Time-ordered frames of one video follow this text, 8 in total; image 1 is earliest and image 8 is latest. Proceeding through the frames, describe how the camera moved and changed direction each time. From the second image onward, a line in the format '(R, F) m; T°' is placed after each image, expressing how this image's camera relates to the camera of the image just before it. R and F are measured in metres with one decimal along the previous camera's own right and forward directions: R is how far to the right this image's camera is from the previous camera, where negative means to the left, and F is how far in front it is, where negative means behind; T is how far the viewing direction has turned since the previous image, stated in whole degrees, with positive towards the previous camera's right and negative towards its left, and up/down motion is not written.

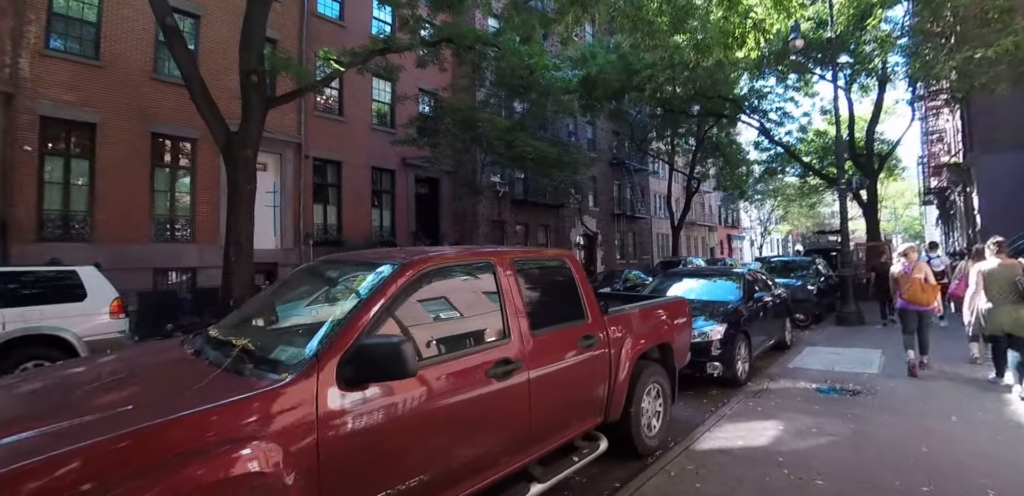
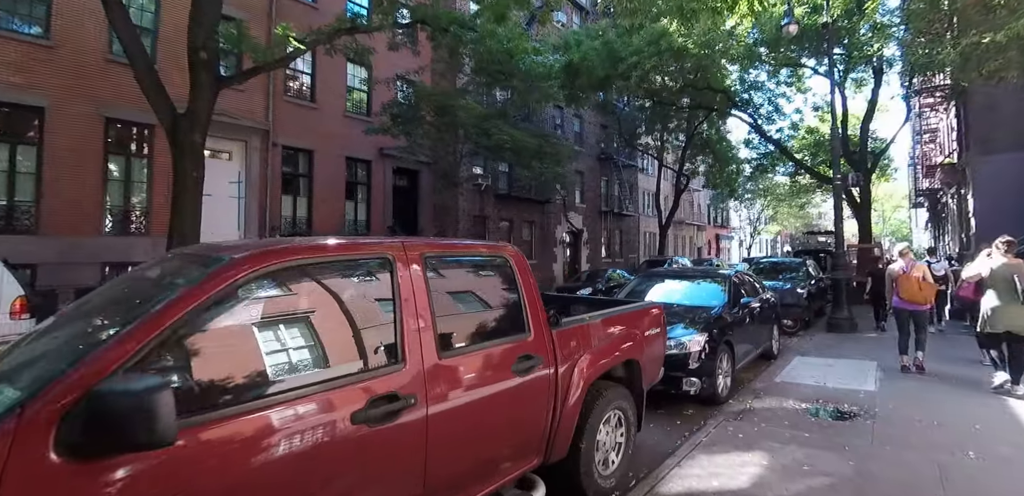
(+0.5, +0.9) m; +1°
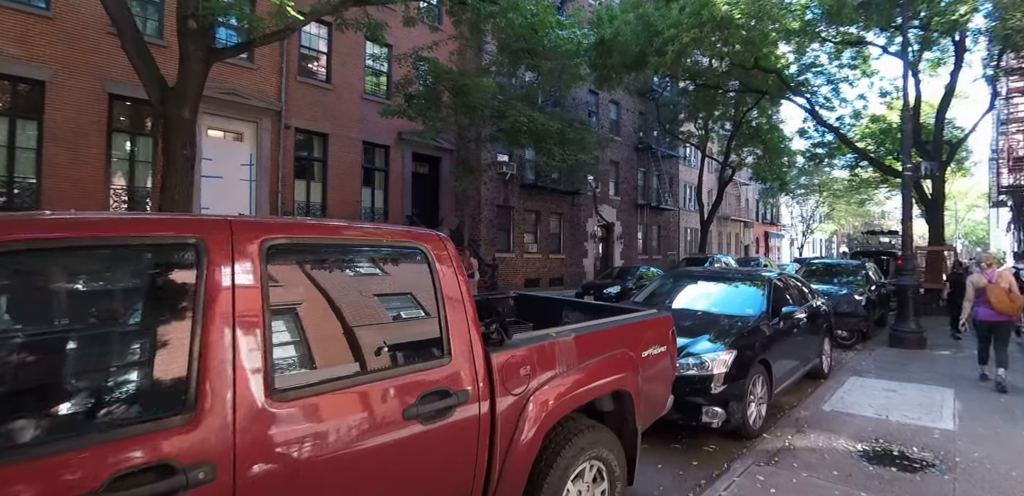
(+0.6, +1.1) m; -5°
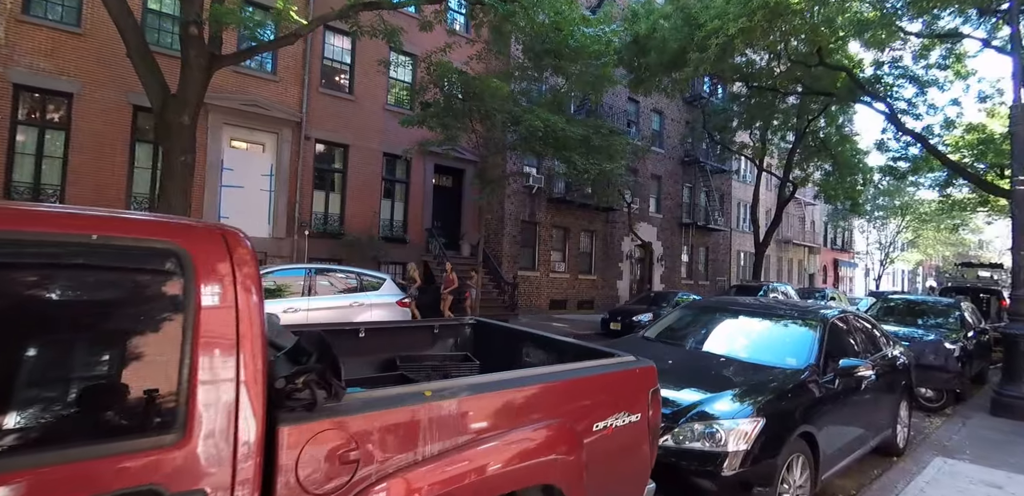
(+1.0, +1.4) m; -7°
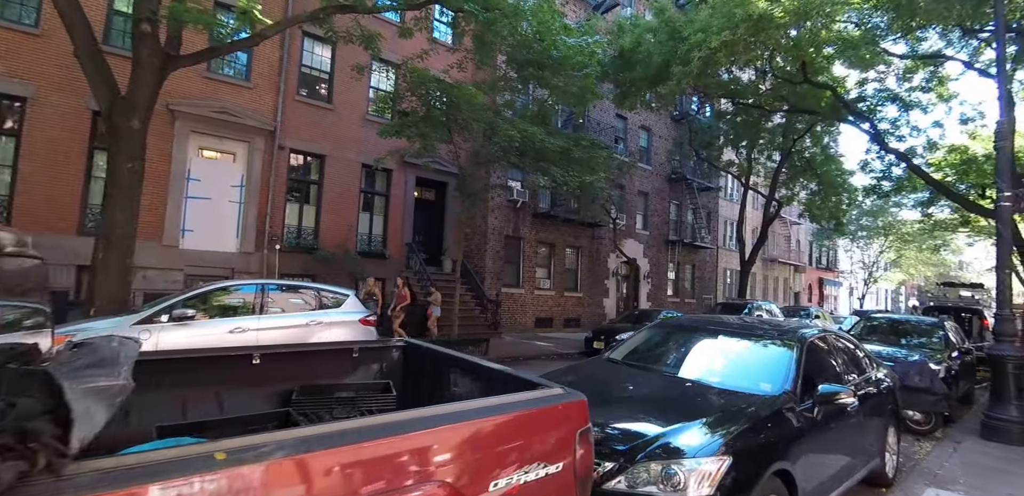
(+0.3, +0.3) m; +1°
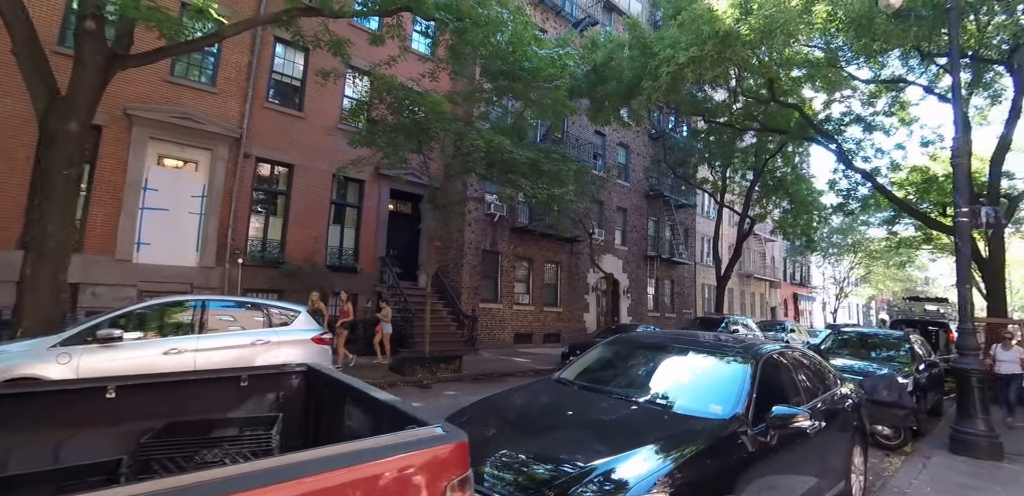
(+0.3, +0.2) m; +2°
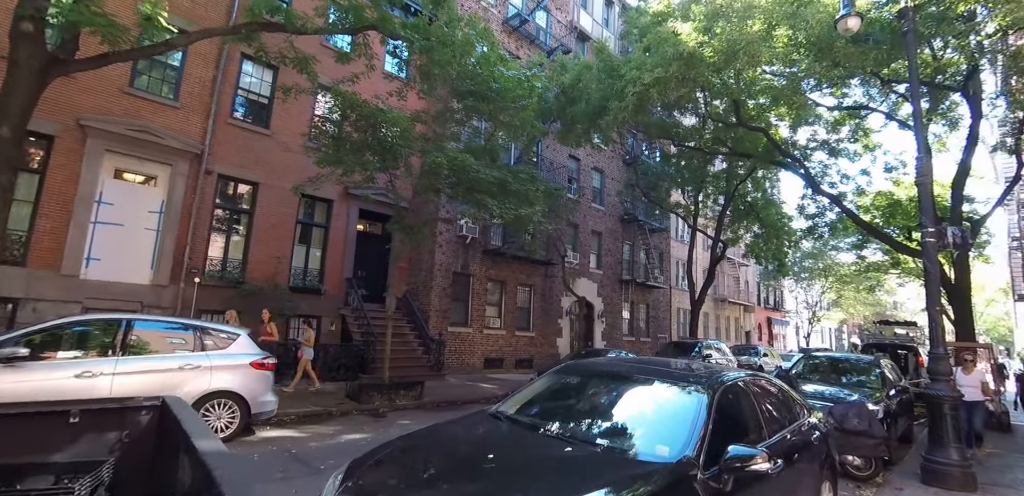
(+0.3, +0.3) m; +2°
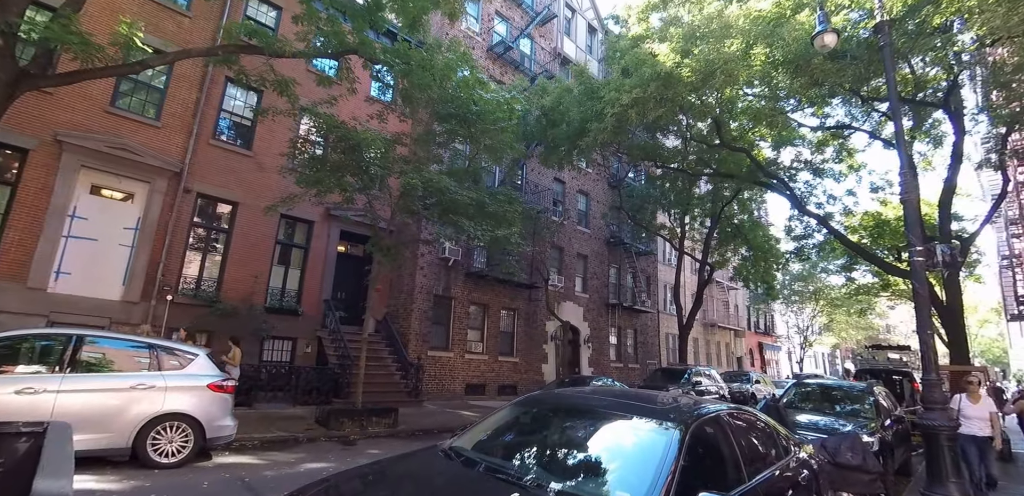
(+0.3, +0.3) m; +1°
